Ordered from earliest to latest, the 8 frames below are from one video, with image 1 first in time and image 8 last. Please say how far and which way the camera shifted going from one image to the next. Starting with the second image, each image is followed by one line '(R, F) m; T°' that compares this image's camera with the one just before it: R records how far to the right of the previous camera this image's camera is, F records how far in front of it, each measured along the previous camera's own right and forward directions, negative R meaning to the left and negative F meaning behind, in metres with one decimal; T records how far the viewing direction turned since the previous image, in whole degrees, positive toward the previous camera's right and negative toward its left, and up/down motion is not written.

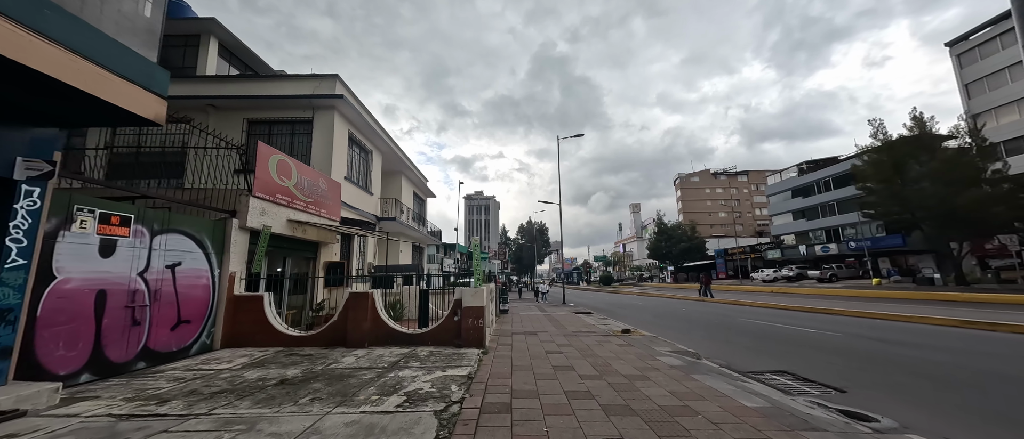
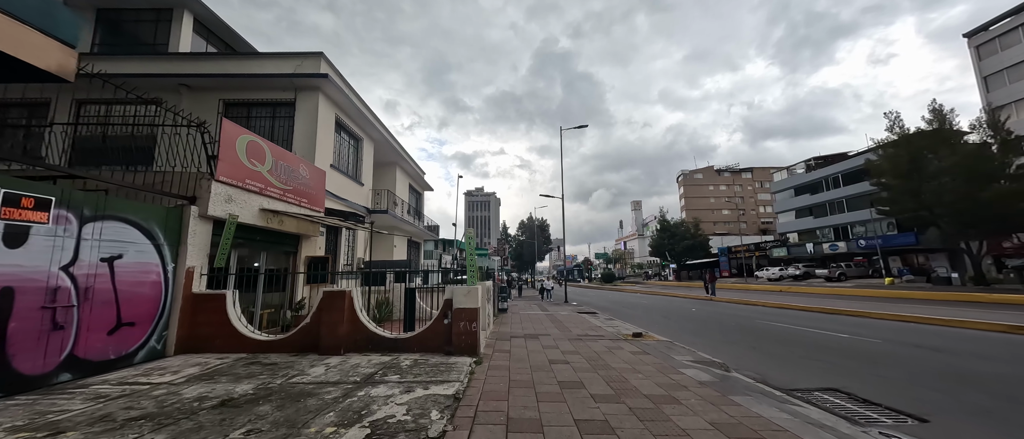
(0.0, +1.0) m; 0°
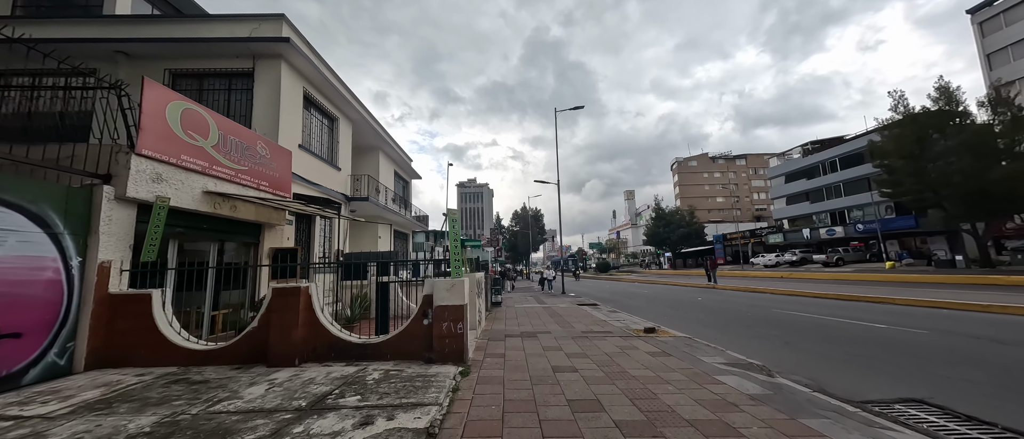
(0.0, +1.2) m; +1°
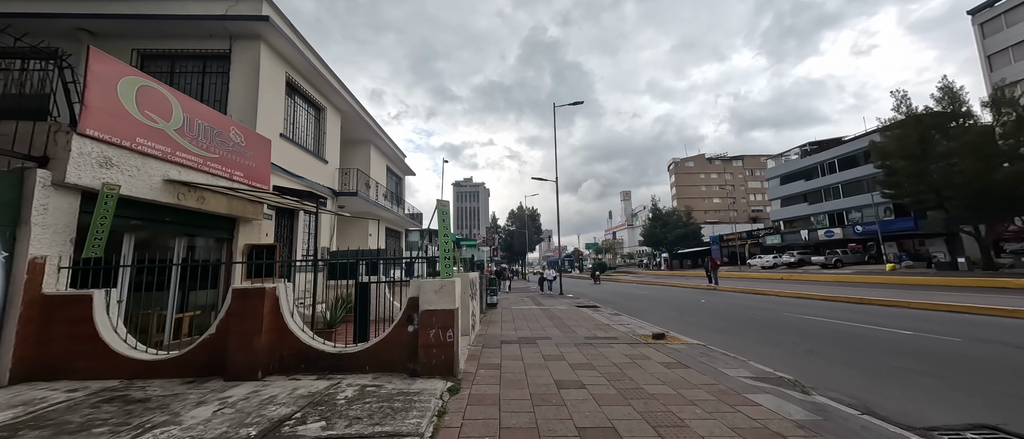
(0.0, +0.7) m; +1°
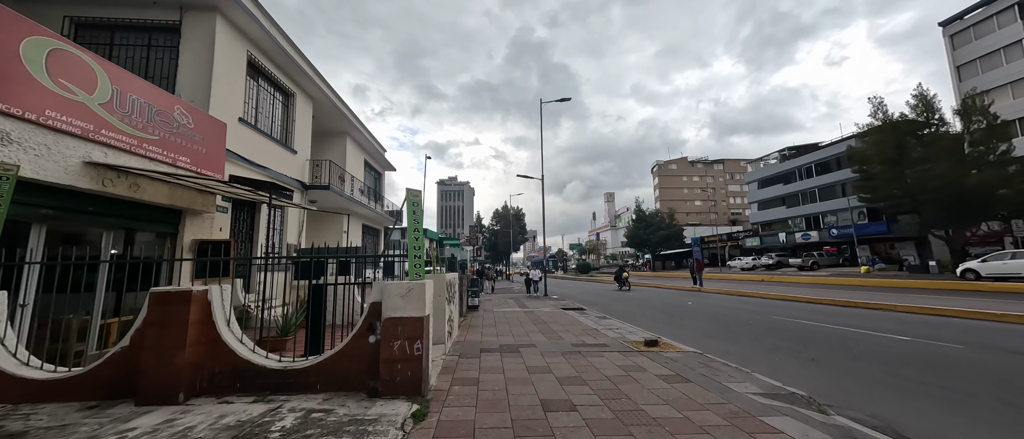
(0.0, +0.6) m; +3°
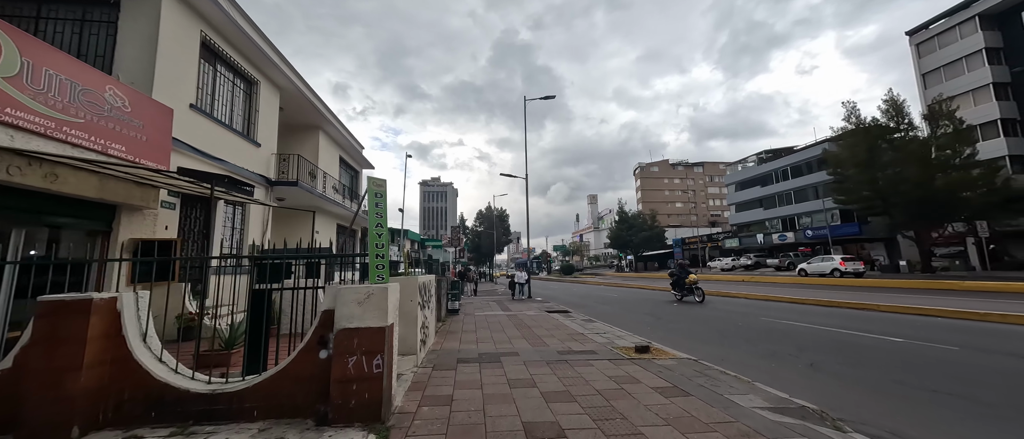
(+0.1, +0.5) m; +3°
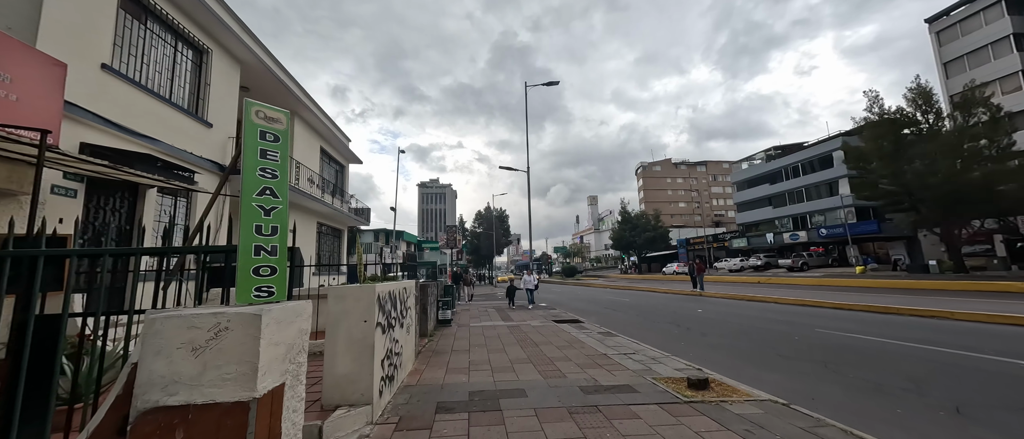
(0.0, +1.7) m; 0°
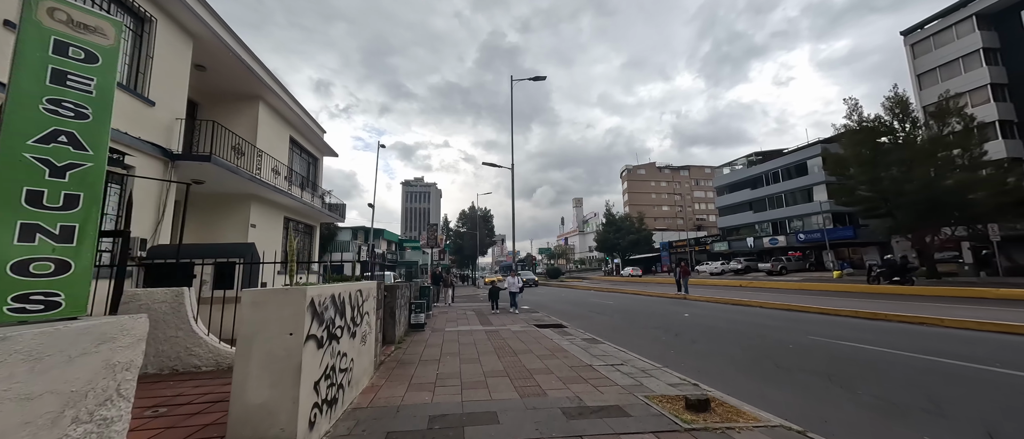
(+0.1, +0.7) m; +2°
